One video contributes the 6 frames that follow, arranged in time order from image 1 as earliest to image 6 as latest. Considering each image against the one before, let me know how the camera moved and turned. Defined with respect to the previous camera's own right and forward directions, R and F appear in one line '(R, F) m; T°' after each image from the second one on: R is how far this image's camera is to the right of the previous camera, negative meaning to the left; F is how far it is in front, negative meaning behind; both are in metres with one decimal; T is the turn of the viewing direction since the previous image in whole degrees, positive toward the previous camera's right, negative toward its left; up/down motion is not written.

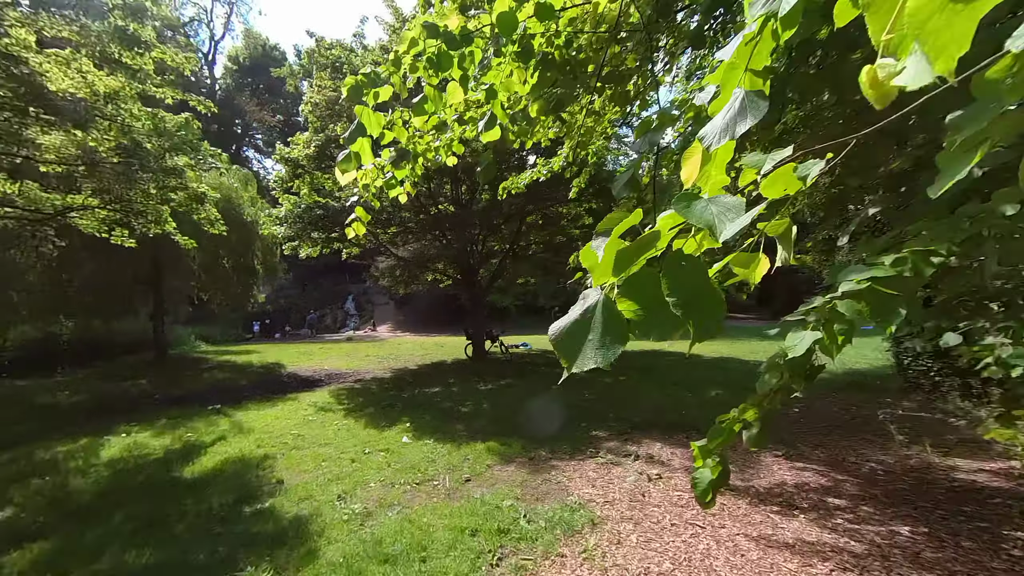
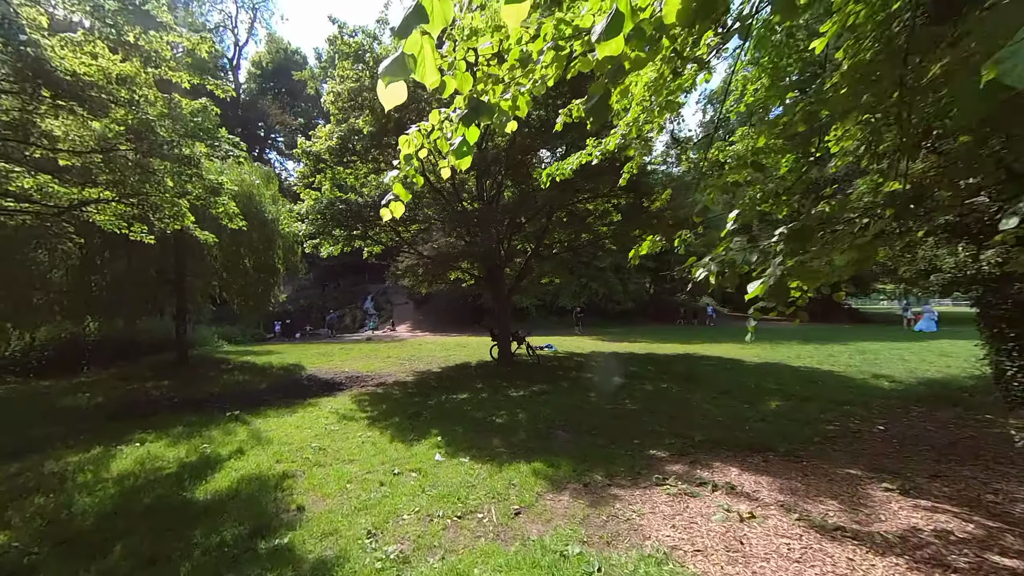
(-0.4, +0.7) m; -2°
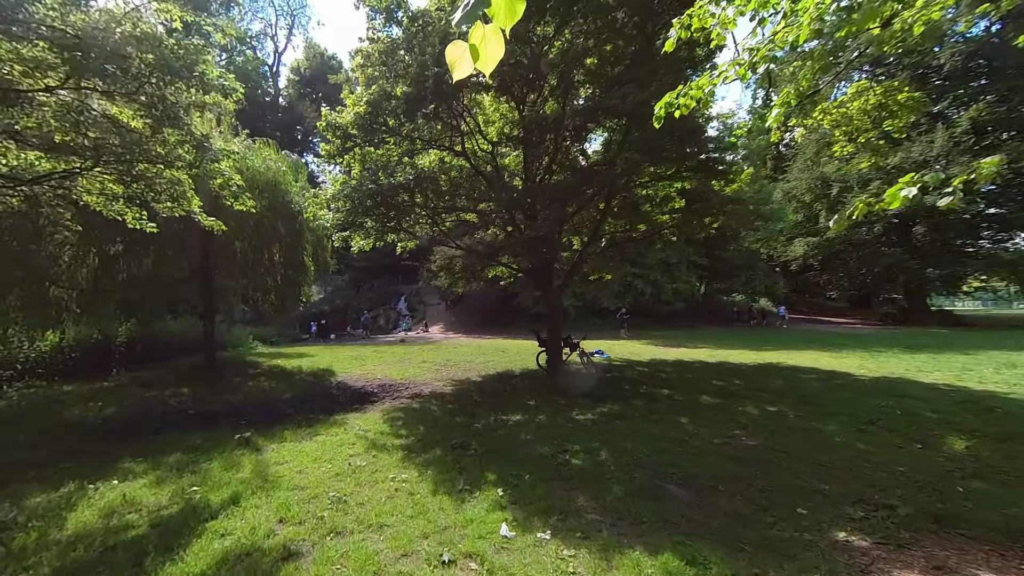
(-0.7, +1.6) m; -5°
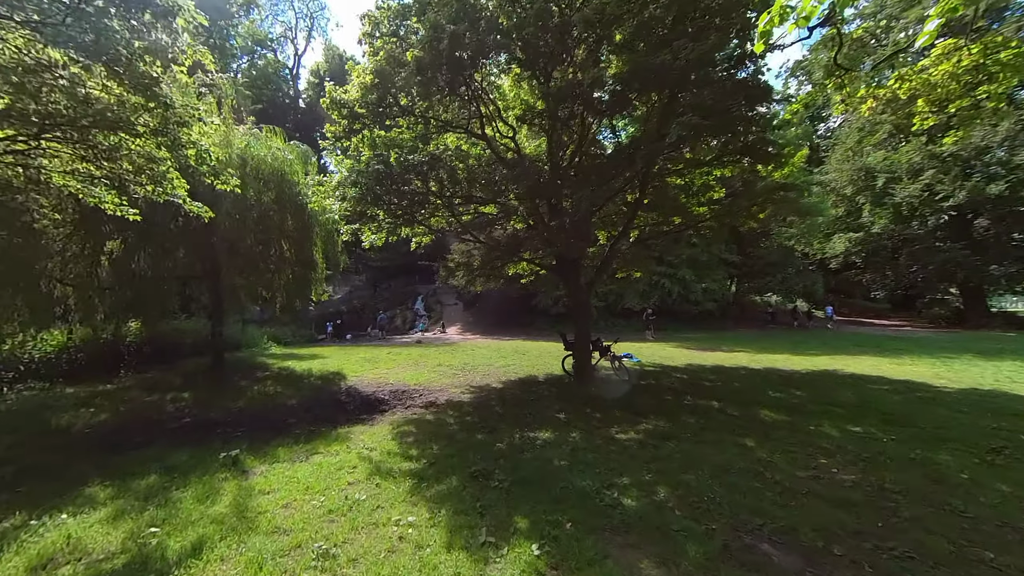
(-0.2, +1.0) m; -3°
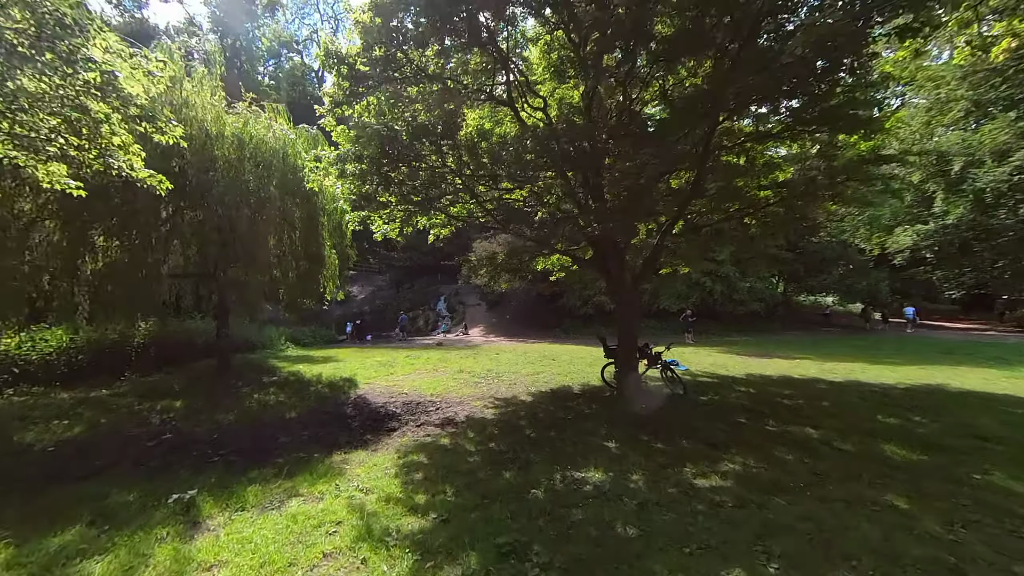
(-0.2, +1.4) m; -4°
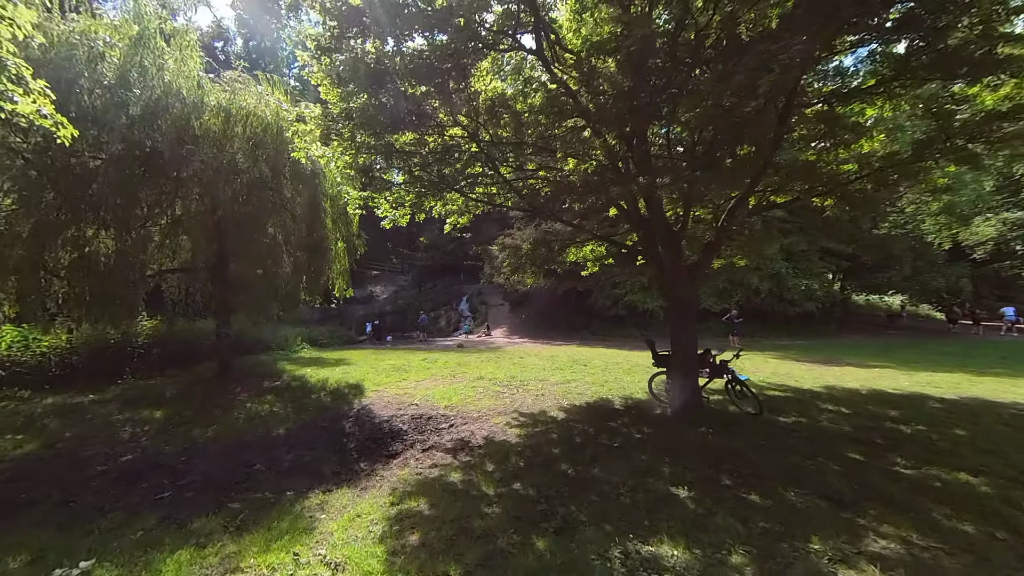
(-0.1, +1.4) m; -4°
